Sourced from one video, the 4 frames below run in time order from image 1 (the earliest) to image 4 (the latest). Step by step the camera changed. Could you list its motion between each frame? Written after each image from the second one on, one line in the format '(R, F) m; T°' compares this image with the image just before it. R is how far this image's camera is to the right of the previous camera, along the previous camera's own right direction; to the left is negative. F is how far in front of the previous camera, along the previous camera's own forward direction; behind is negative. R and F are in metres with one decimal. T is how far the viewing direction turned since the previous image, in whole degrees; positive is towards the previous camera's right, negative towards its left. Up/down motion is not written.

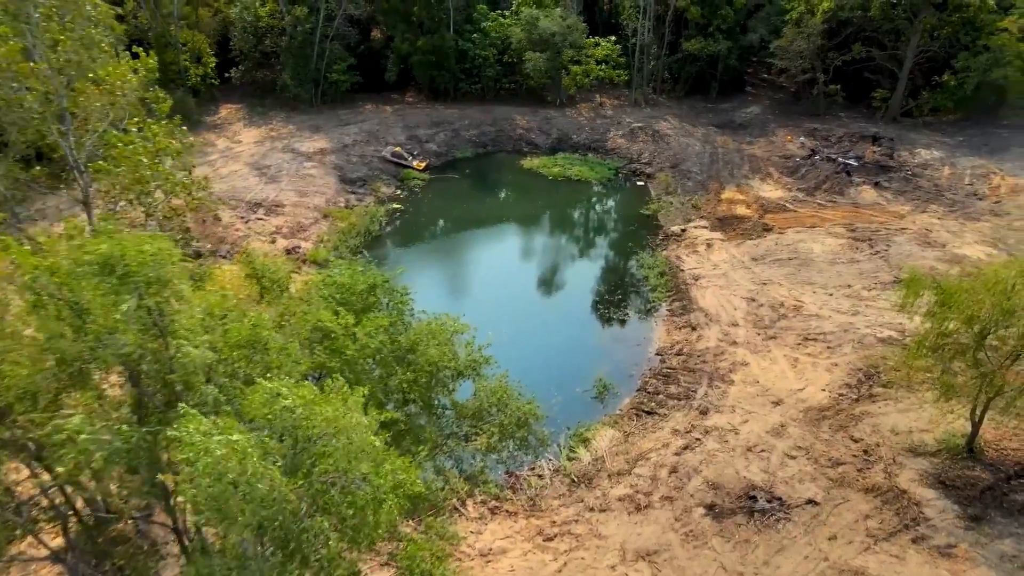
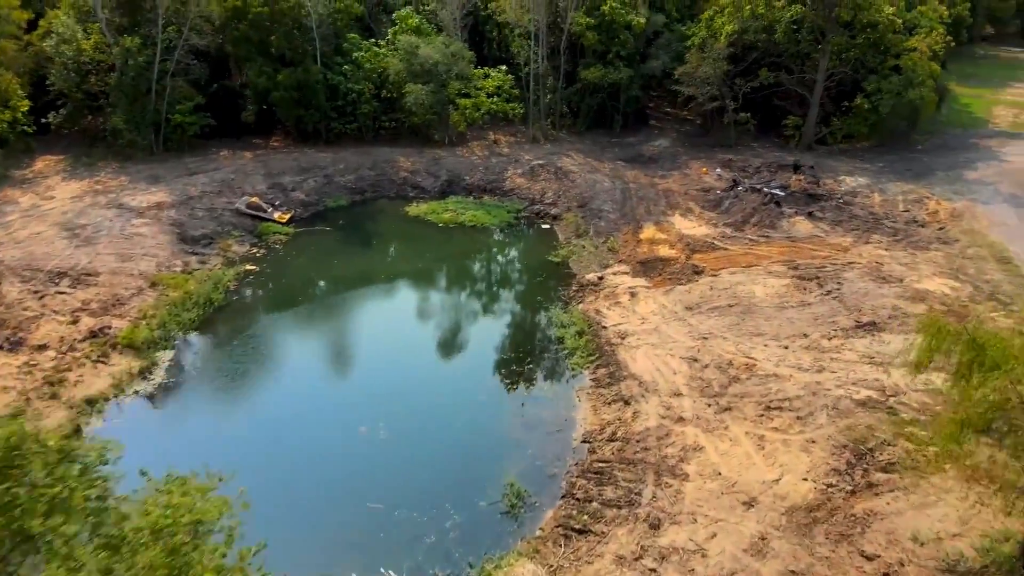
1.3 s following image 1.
(+0.6, +3.7) m; +7°
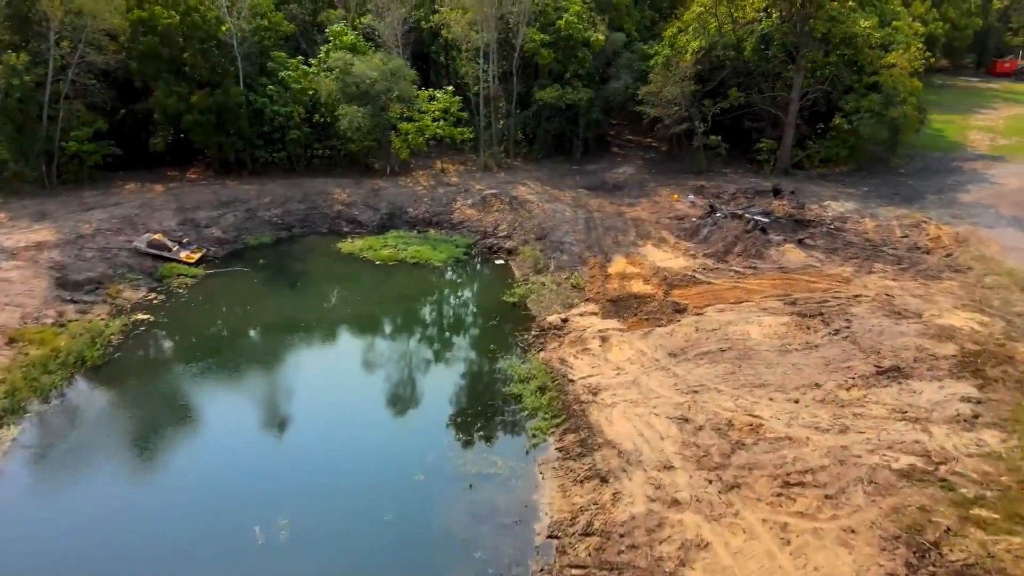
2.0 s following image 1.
(+0.3, +2.8) m; +3°
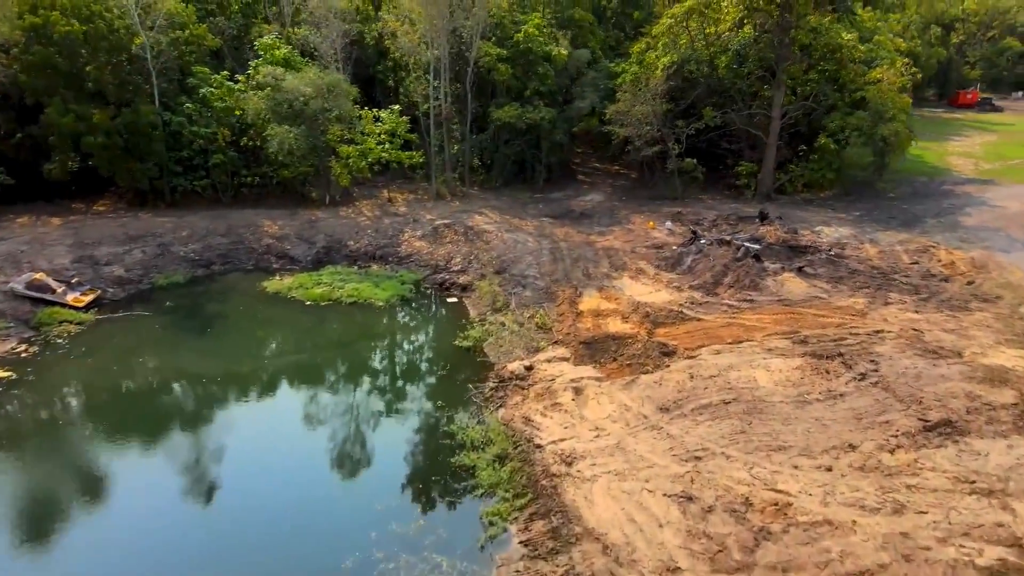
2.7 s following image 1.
(+0.2, +2.5) m; +3°
